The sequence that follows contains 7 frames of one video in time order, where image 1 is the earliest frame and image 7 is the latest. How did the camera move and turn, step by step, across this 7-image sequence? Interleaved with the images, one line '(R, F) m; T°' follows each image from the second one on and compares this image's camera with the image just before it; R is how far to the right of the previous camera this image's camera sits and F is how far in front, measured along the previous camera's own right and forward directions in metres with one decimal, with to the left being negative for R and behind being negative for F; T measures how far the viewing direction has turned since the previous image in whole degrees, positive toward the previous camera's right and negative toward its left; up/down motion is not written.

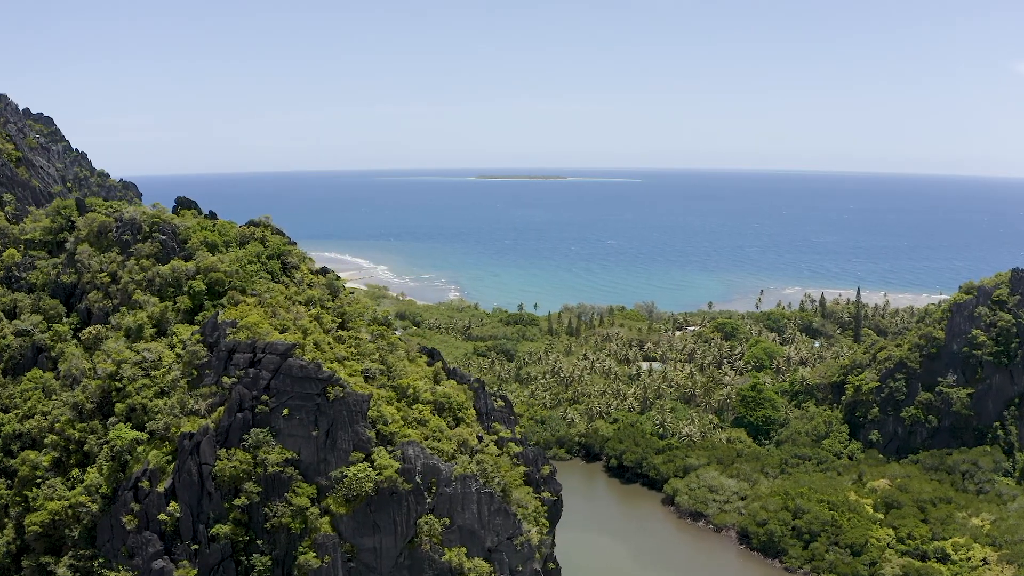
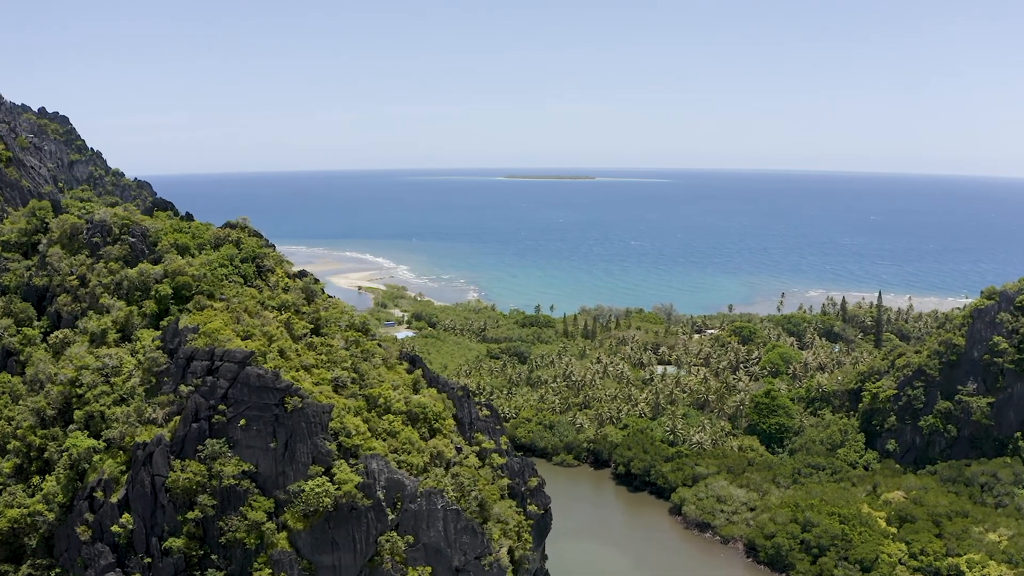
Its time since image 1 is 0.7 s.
(+1.3, +0.9) m; -2°
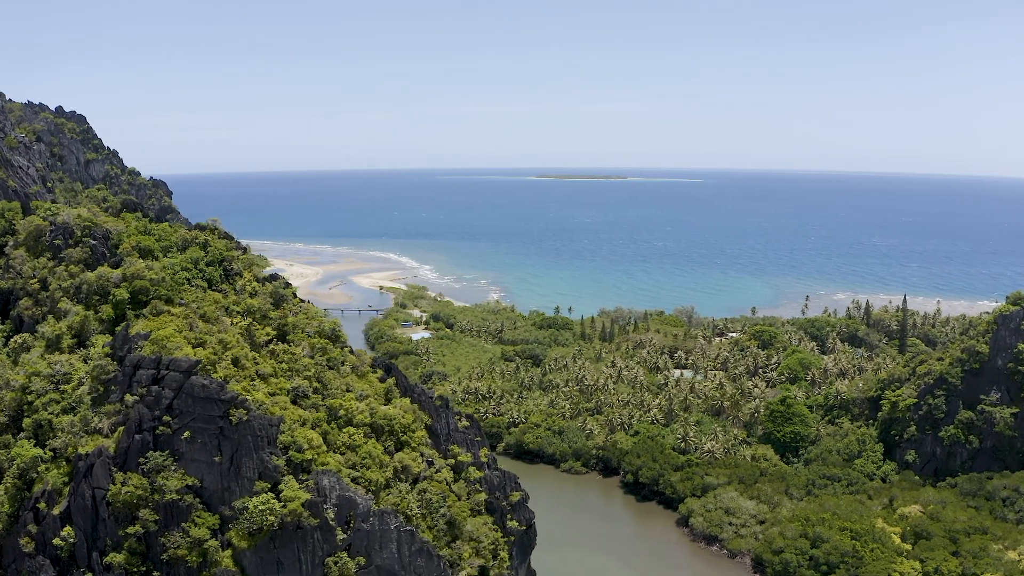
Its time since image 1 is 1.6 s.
(+1.5, +1.1) m; -2°
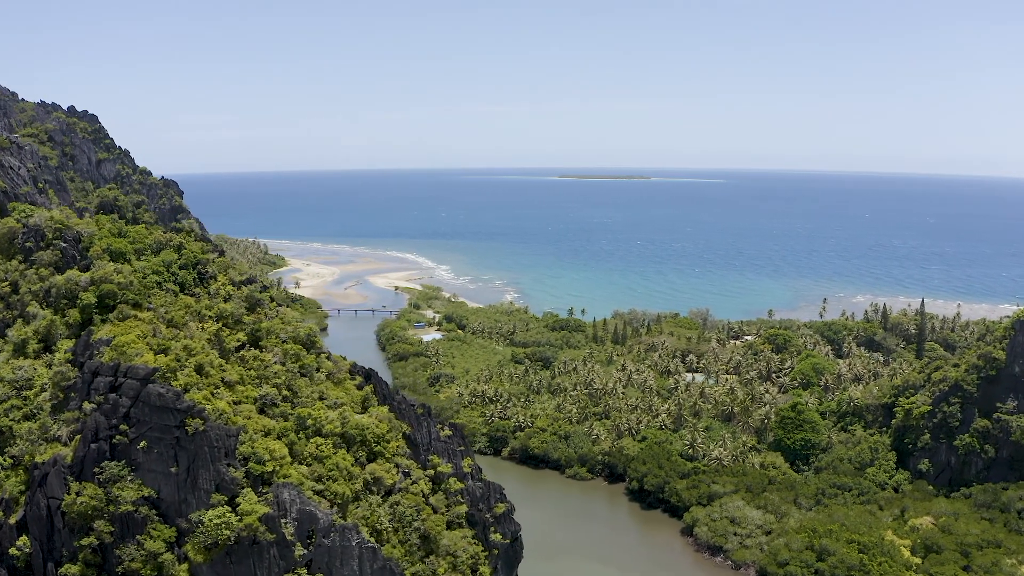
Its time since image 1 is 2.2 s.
(+1.1, +0.8) m; -2°
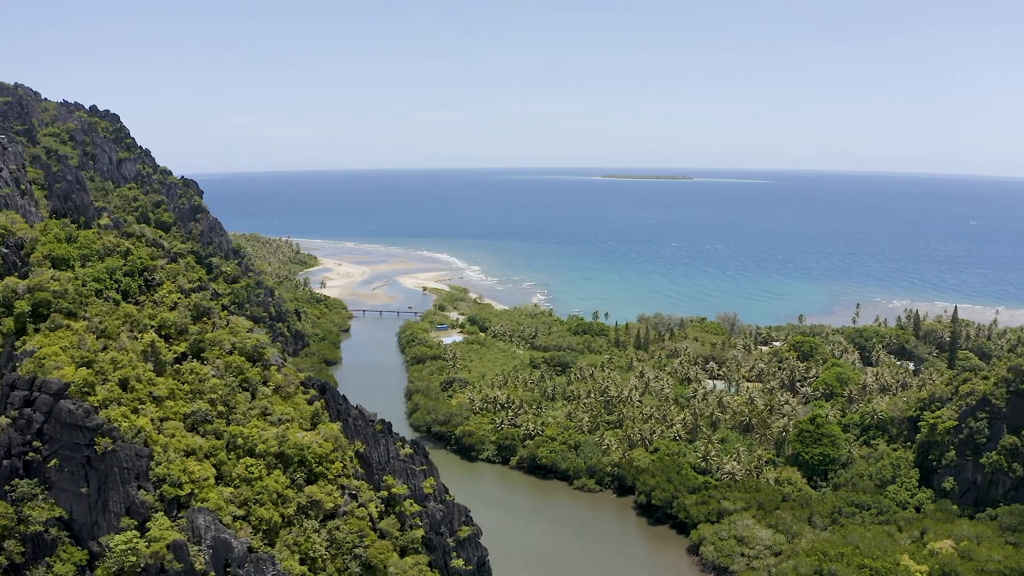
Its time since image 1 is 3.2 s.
(+2.0, +1.4) m; -3°
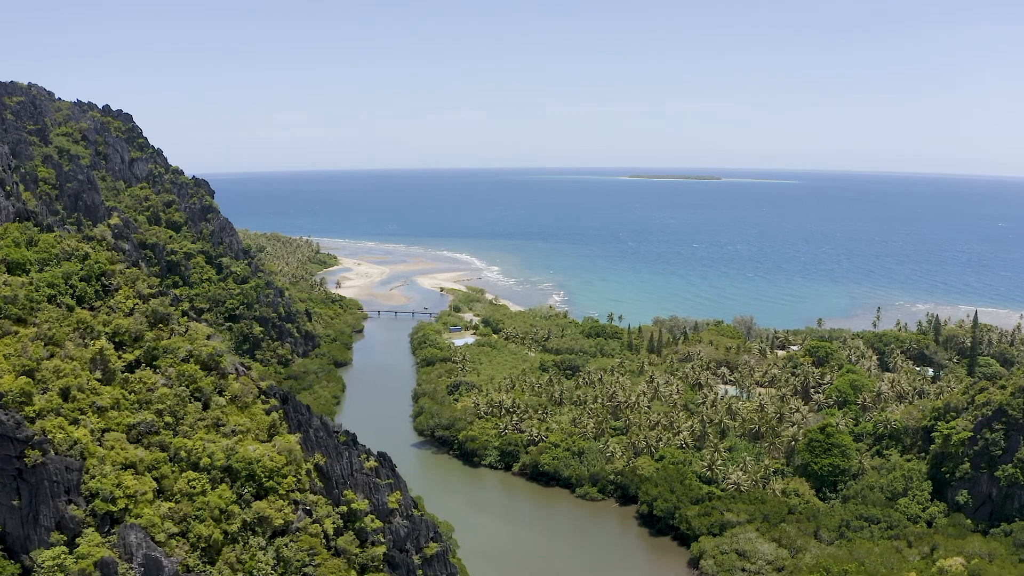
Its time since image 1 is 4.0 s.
(+1.4, +0.9) m; -2°
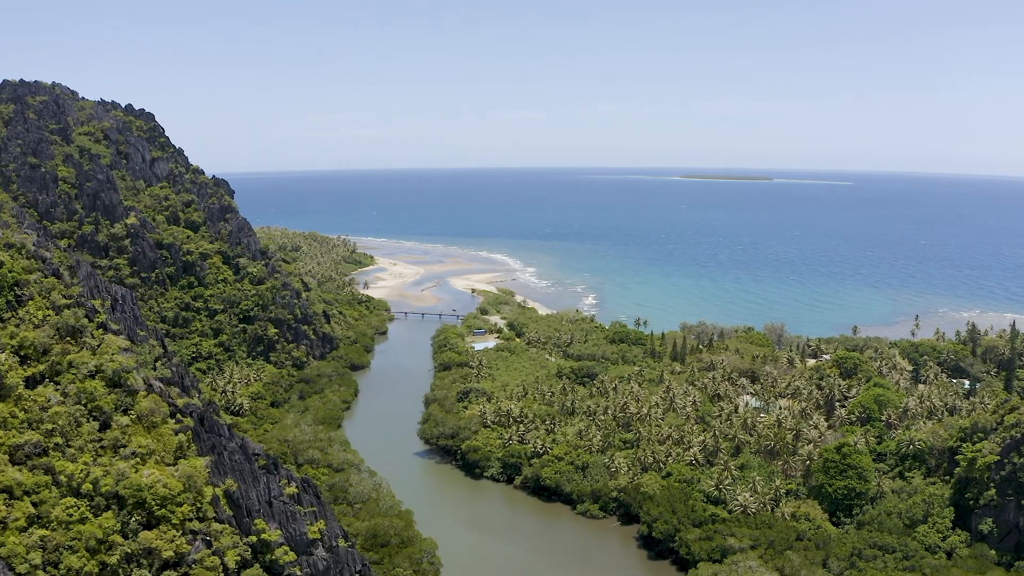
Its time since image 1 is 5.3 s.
(+2.7, +1.6) m; -3°
